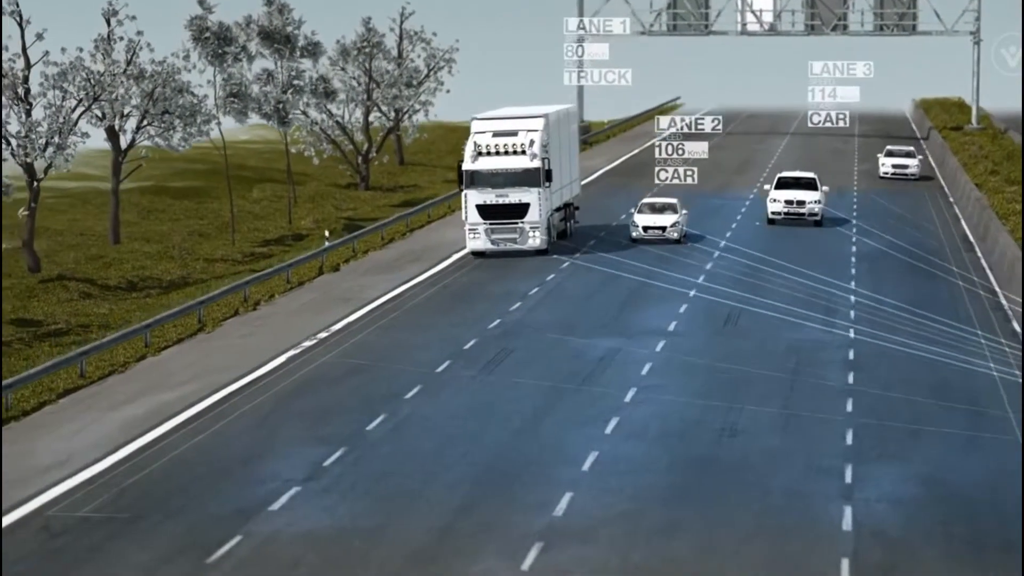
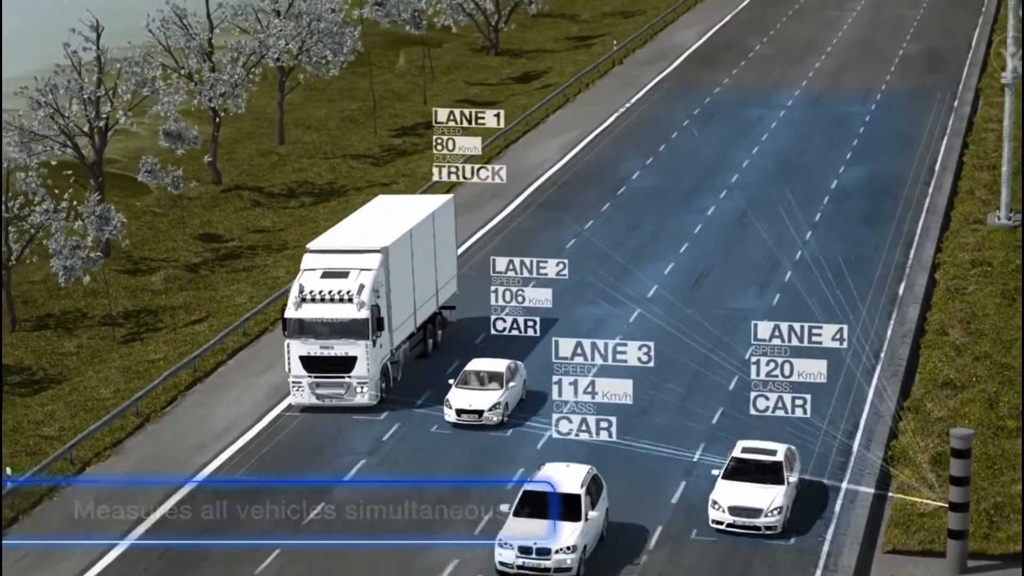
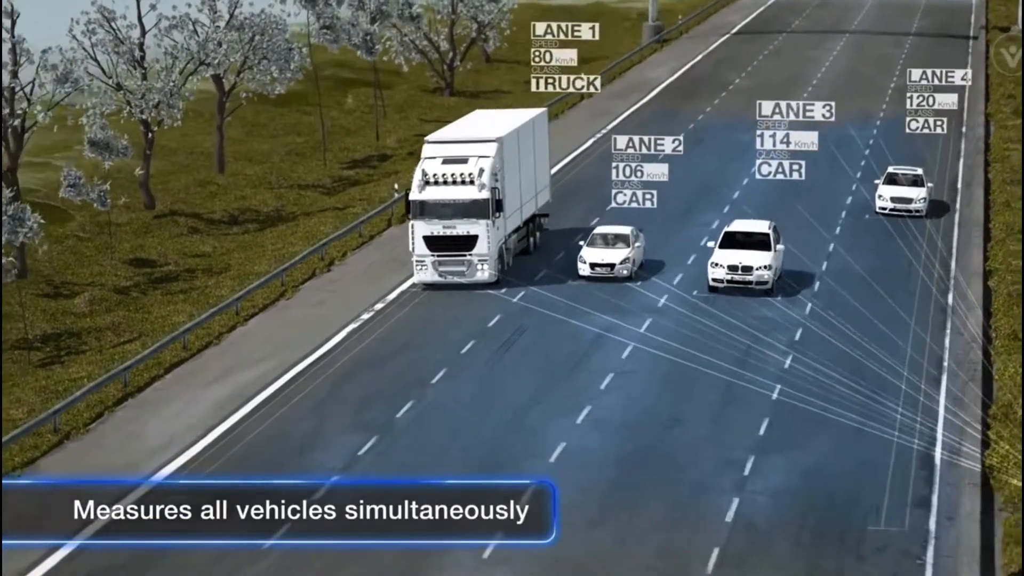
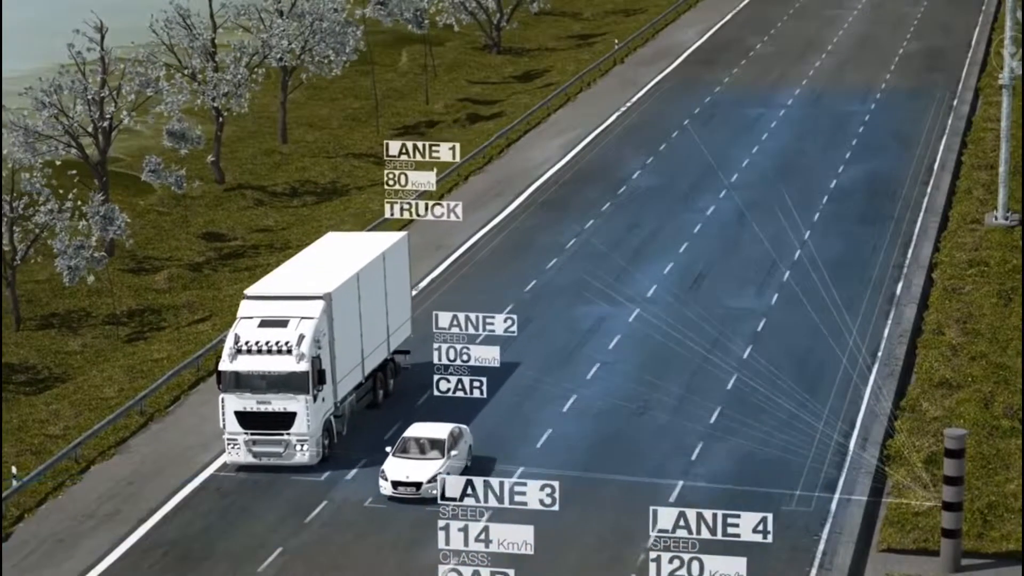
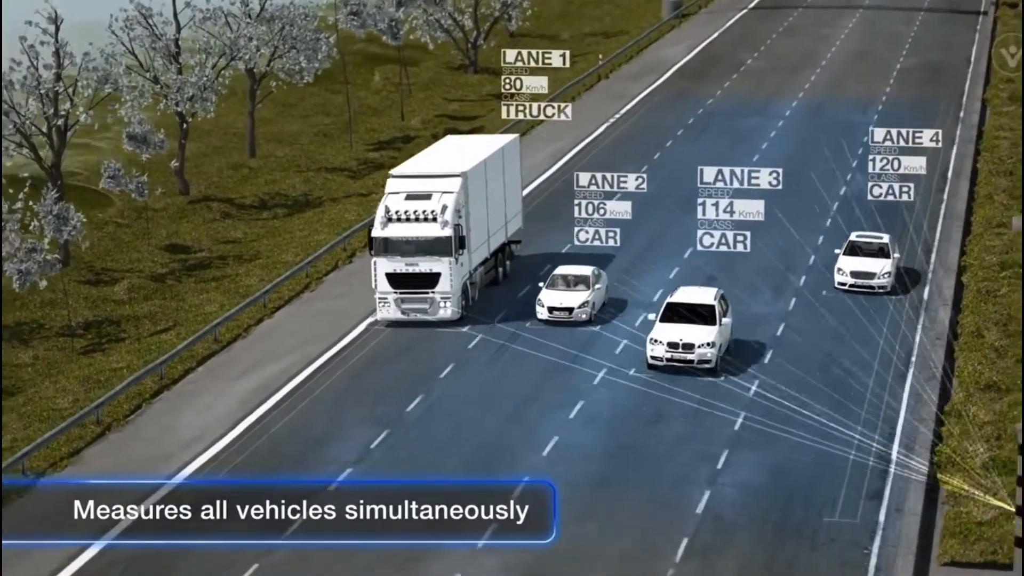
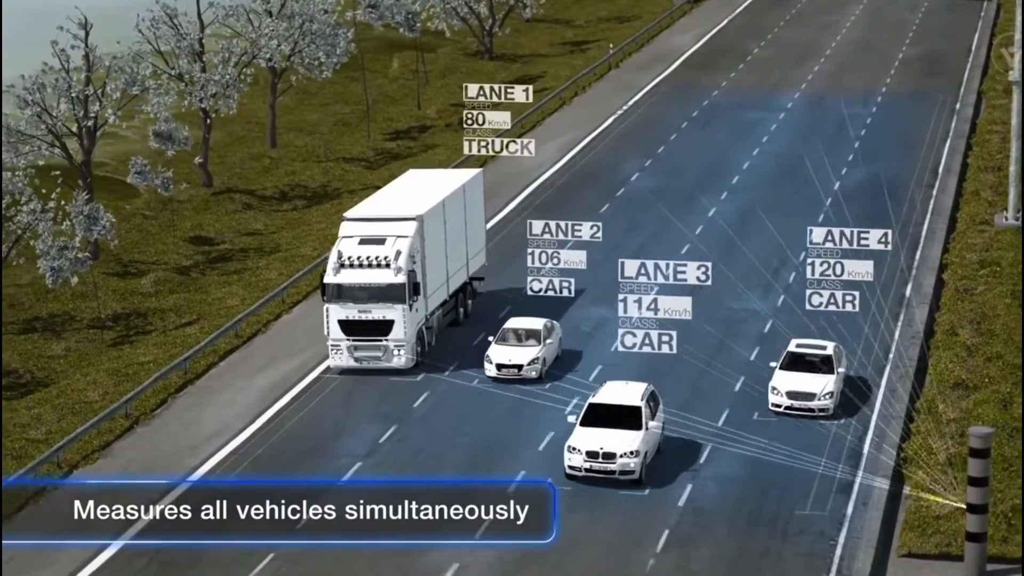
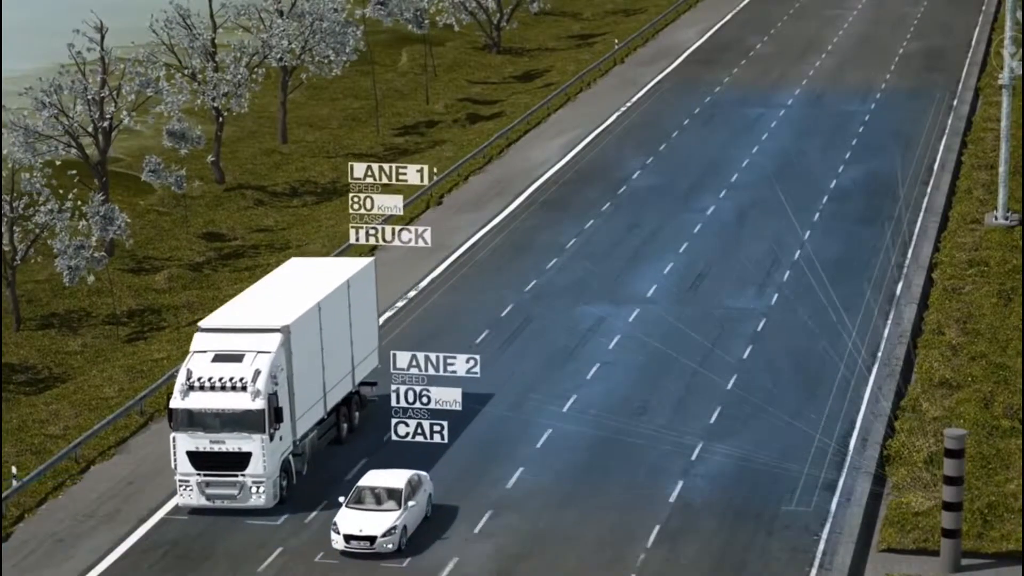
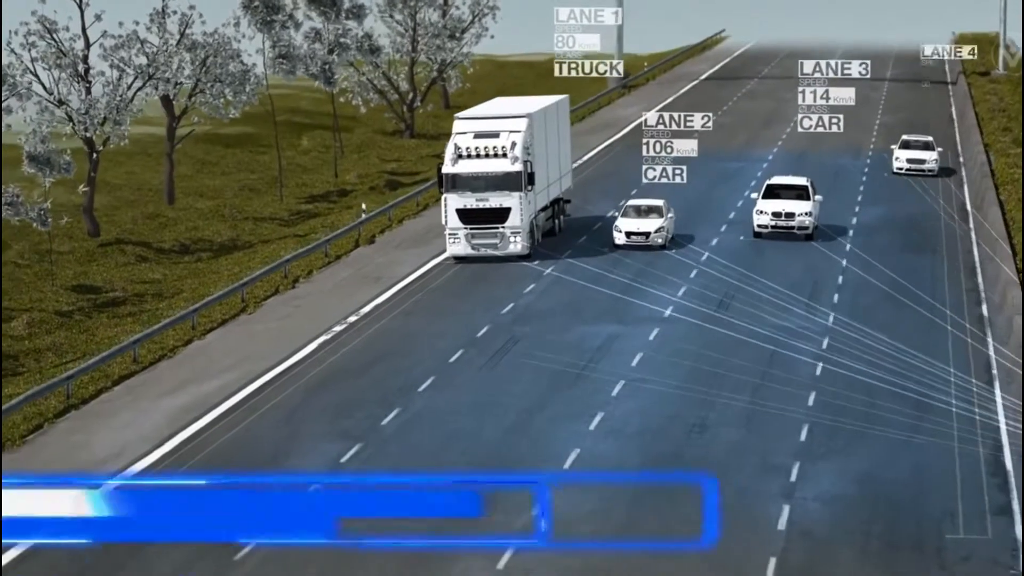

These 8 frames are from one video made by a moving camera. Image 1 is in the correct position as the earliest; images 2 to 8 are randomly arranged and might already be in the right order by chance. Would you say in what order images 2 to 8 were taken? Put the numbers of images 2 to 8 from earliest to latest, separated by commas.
8, 3, 5, 6, 2, 4, 7
